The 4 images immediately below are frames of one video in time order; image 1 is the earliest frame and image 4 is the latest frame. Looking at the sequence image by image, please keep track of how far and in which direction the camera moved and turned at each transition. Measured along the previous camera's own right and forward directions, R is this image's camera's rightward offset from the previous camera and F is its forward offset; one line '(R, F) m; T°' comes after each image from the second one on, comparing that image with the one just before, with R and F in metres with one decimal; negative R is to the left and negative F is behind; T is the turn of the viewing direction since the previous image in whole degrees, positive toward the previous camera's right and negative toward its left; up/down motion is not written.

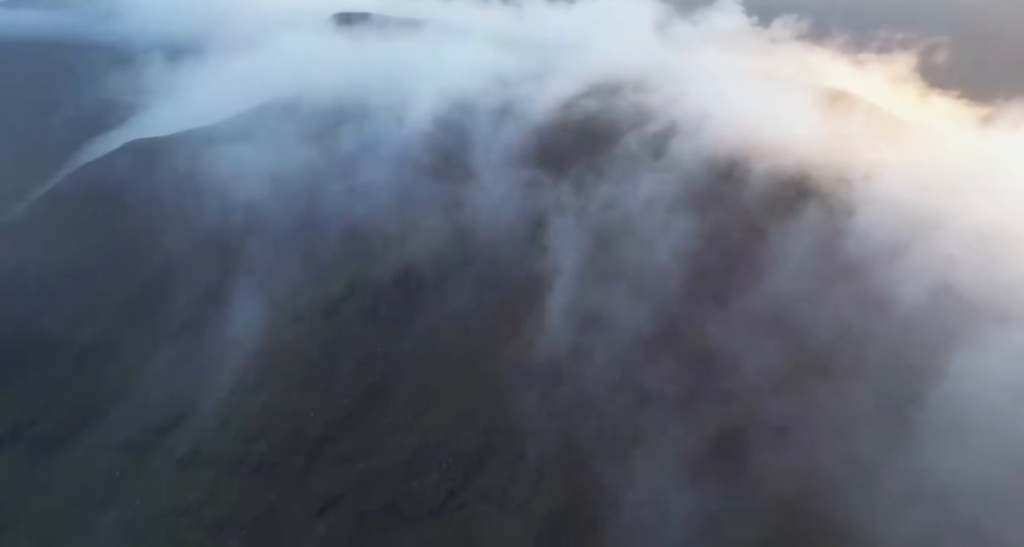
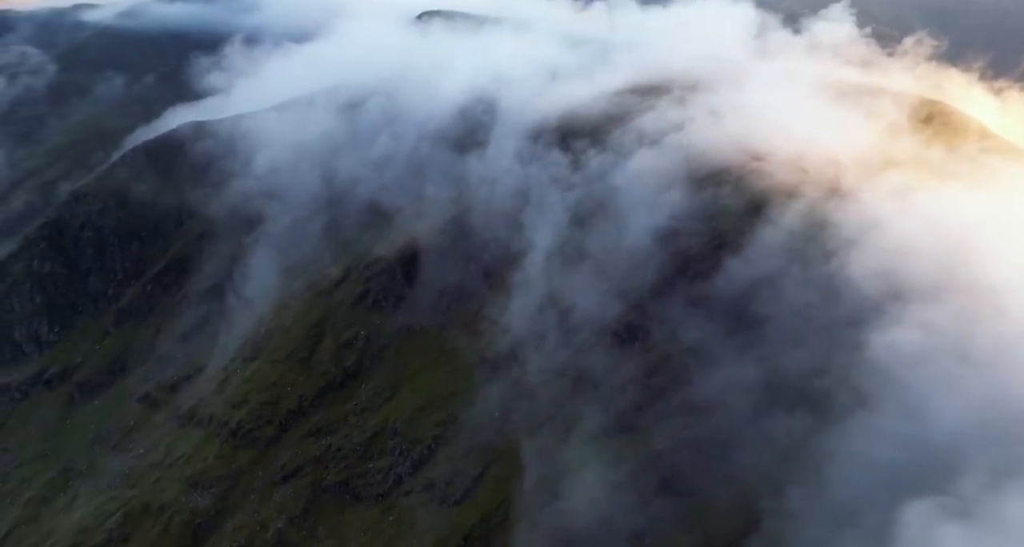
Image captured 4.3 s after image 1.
(+31.8, +4.3) m; -11°
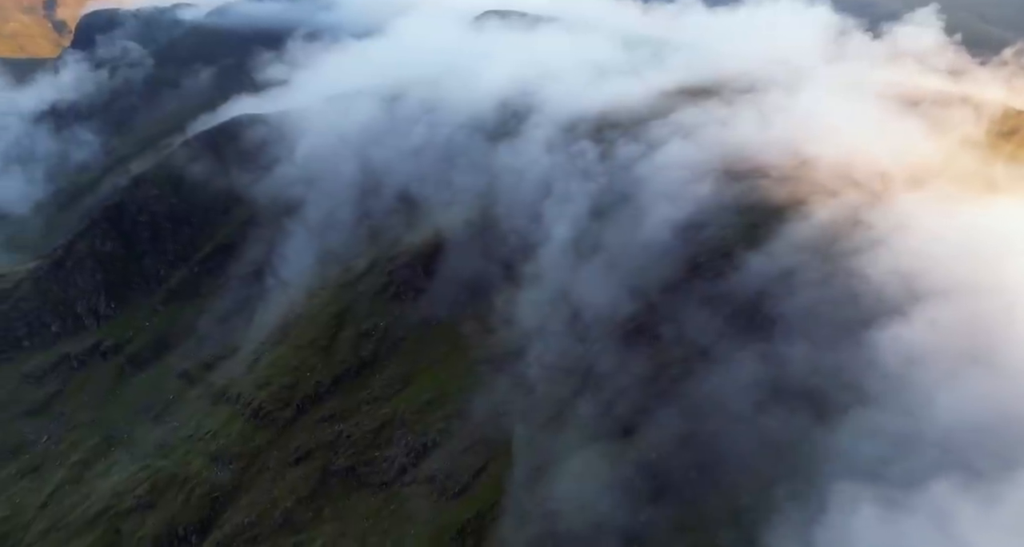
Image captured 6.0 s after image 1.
(+13.6, +1.3) m; -6°
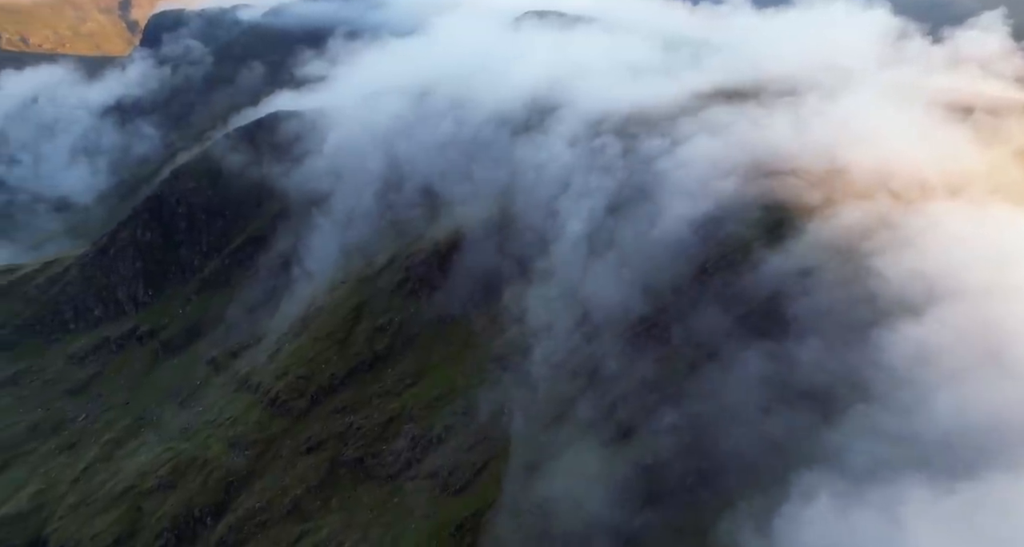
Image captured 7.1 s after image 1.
(+8.3, +0.9) m; -4°
